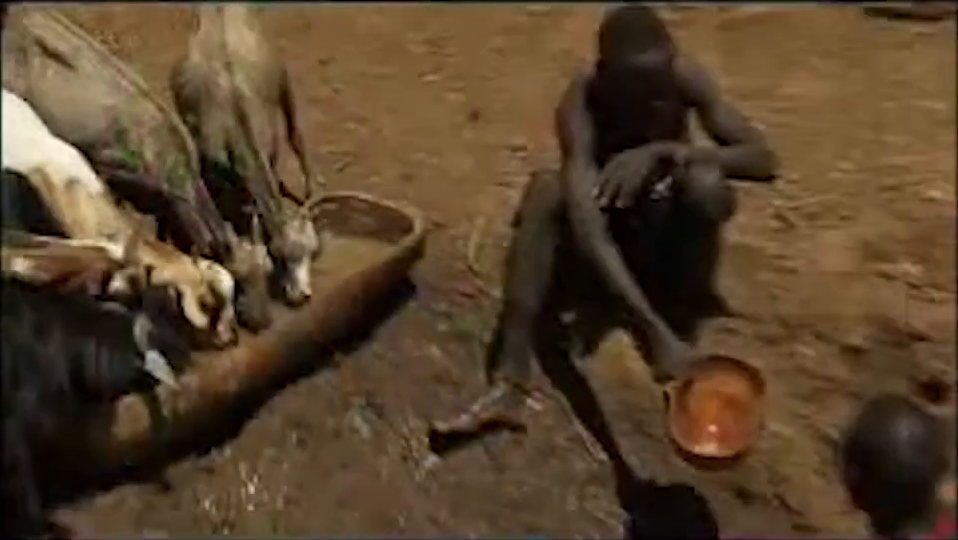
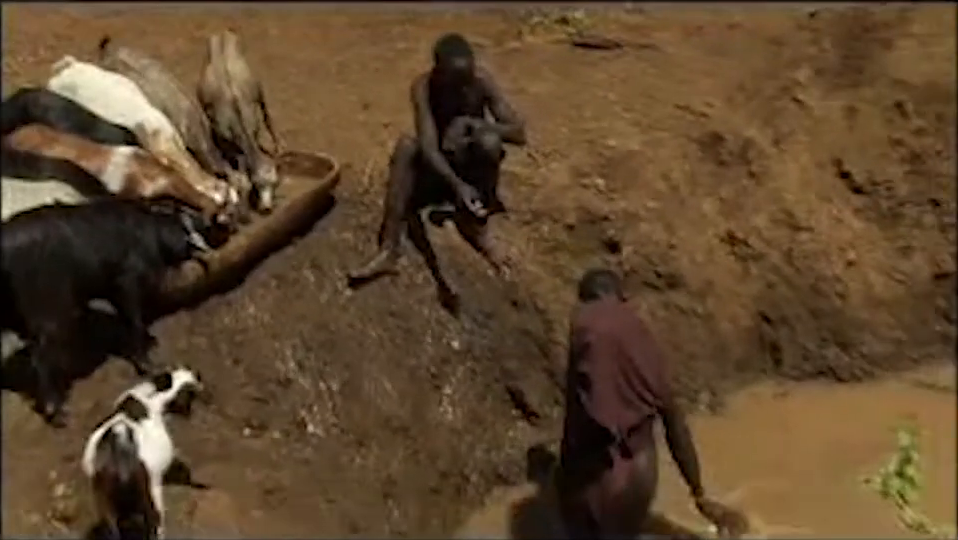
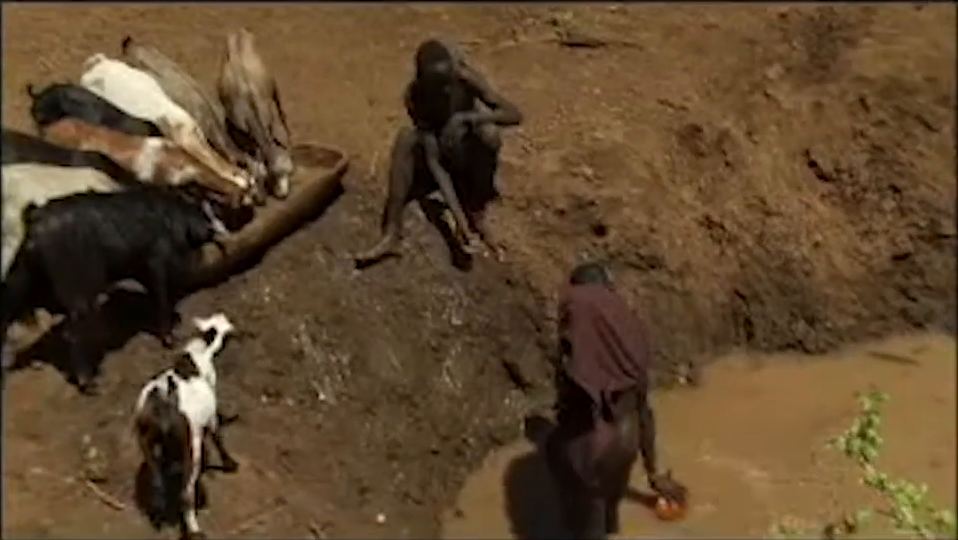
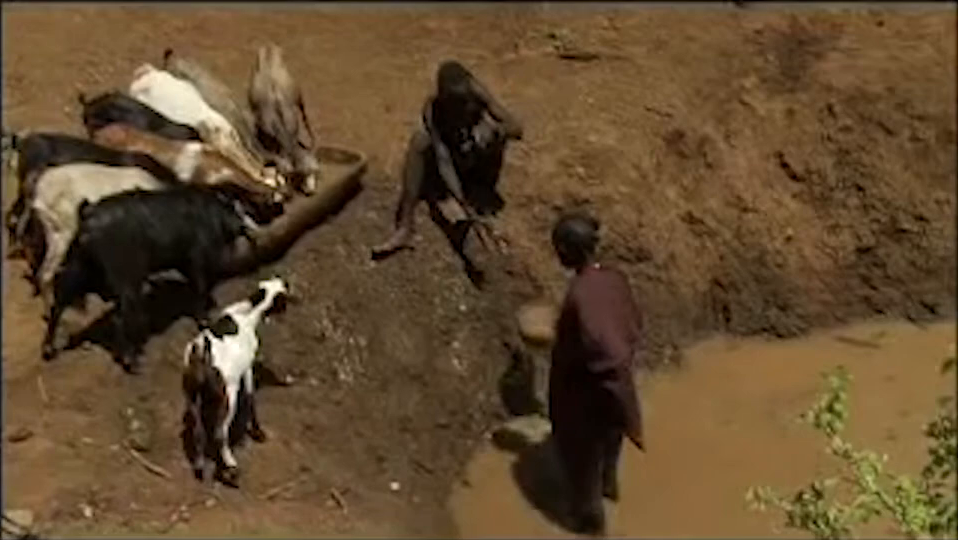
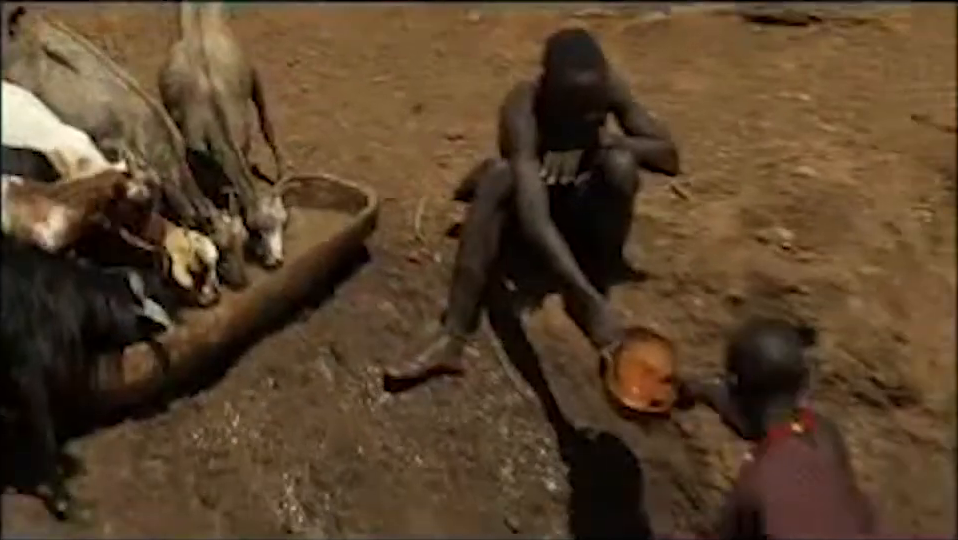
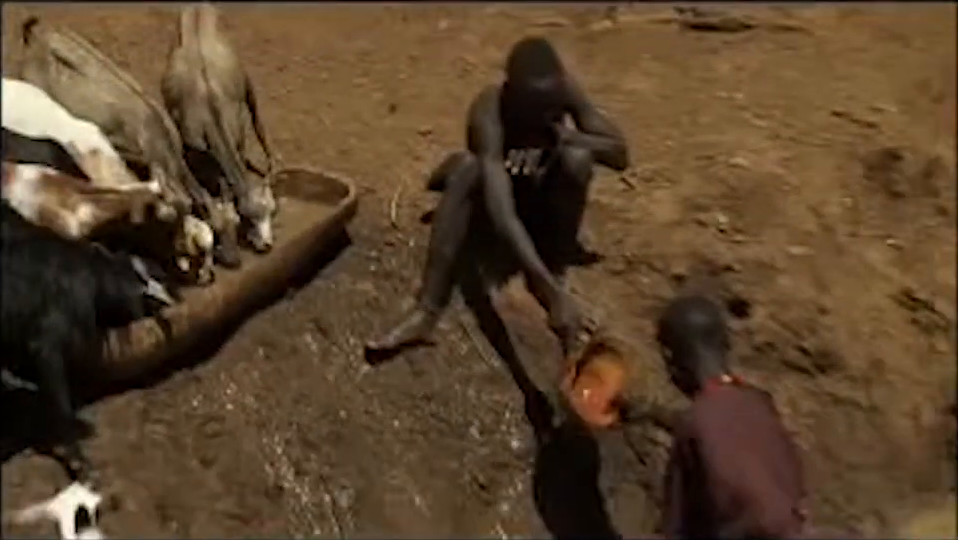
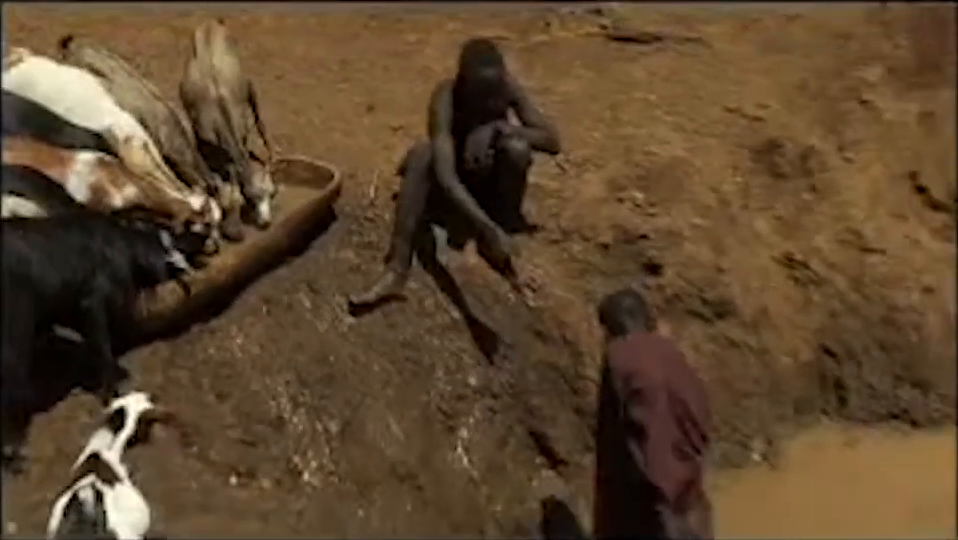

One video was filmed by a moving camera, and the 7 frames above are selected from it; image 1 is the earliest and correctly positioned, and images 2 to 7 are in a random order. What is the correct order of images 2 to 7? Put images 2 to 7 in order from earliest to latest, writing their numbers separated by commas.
5, 6, 7, 2, 3, 4
